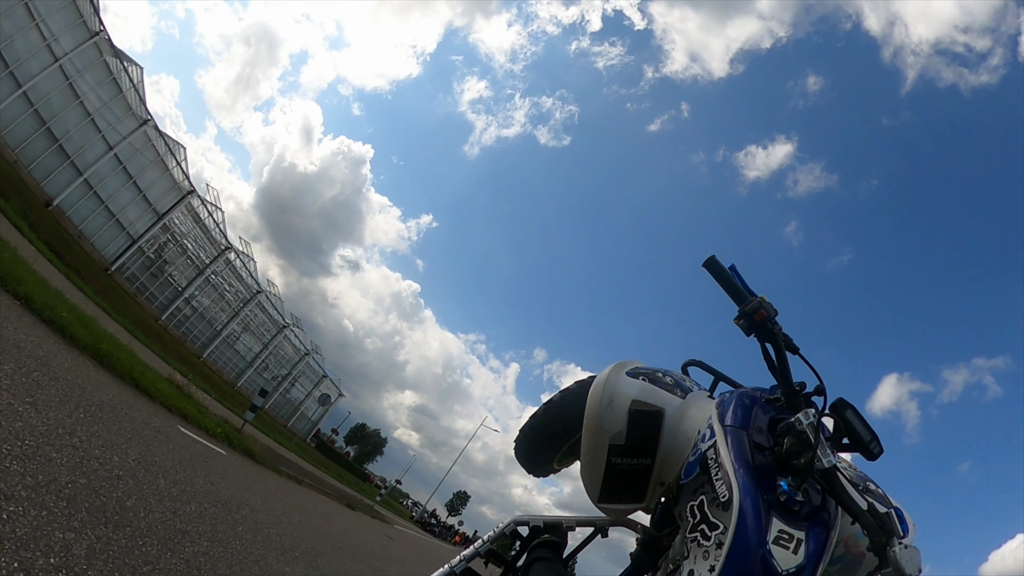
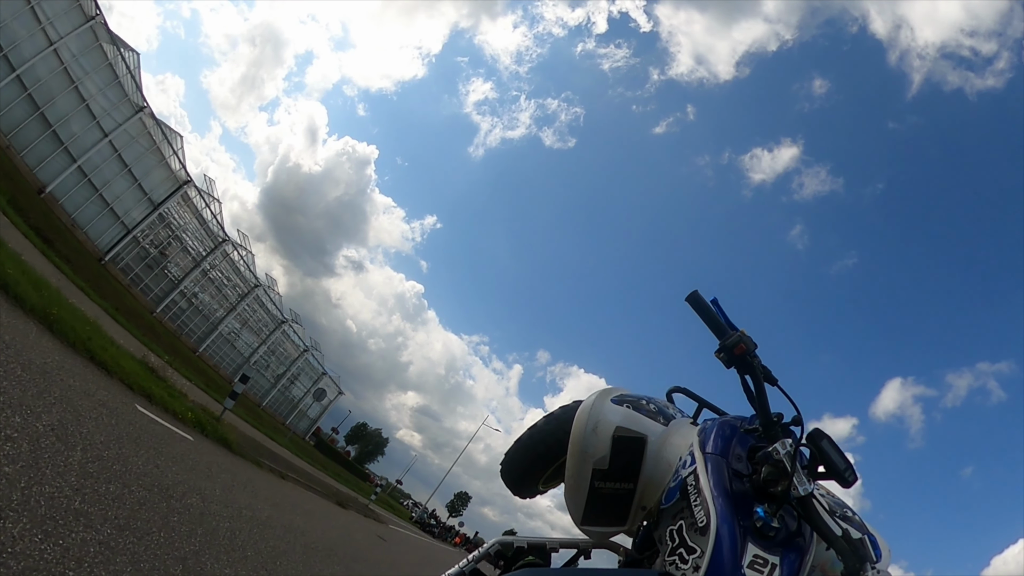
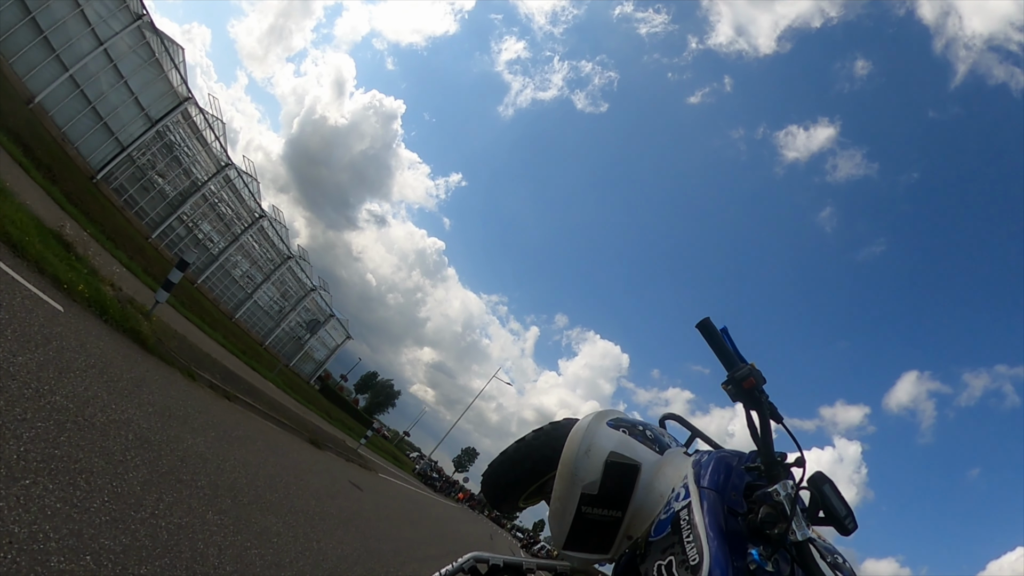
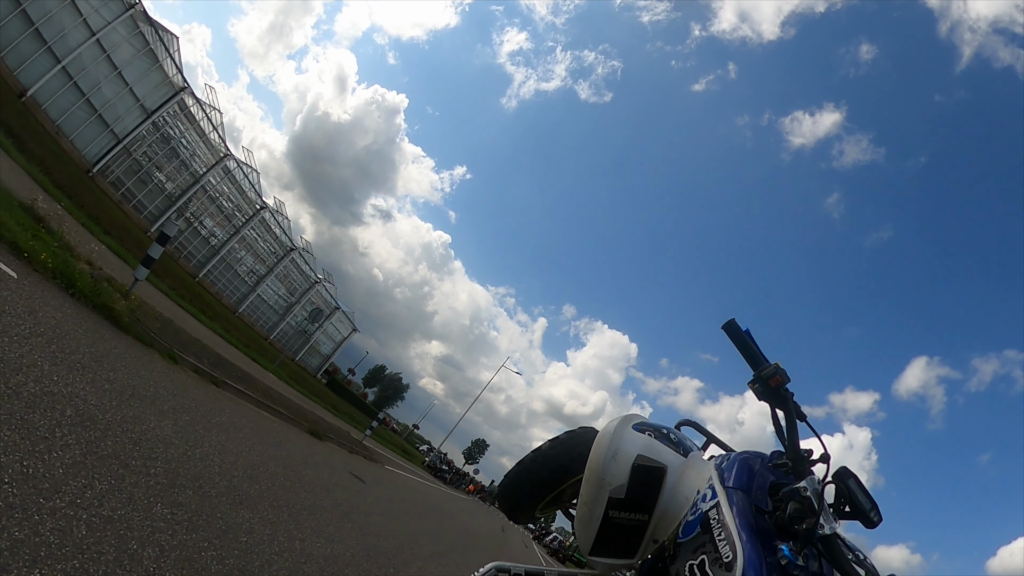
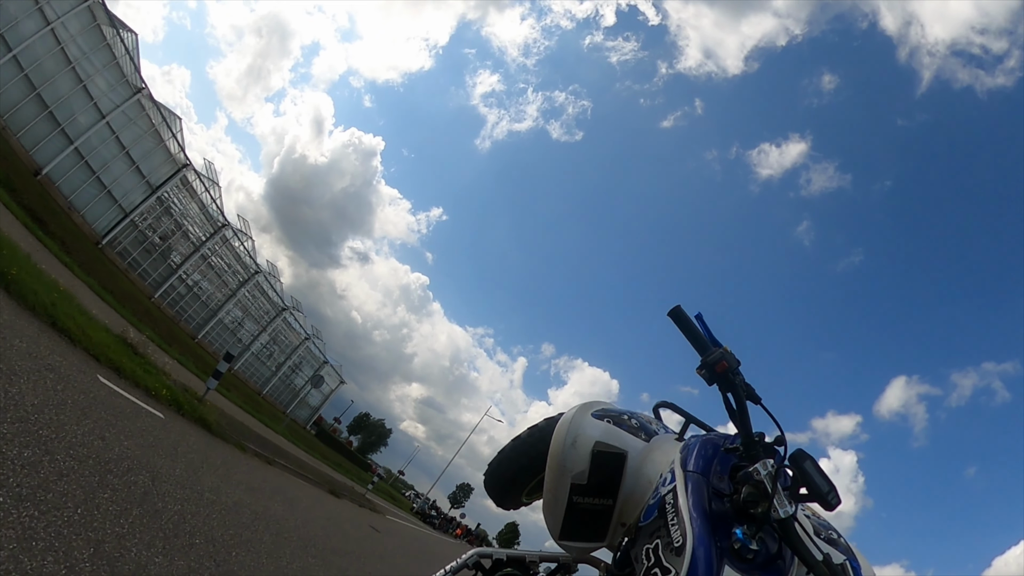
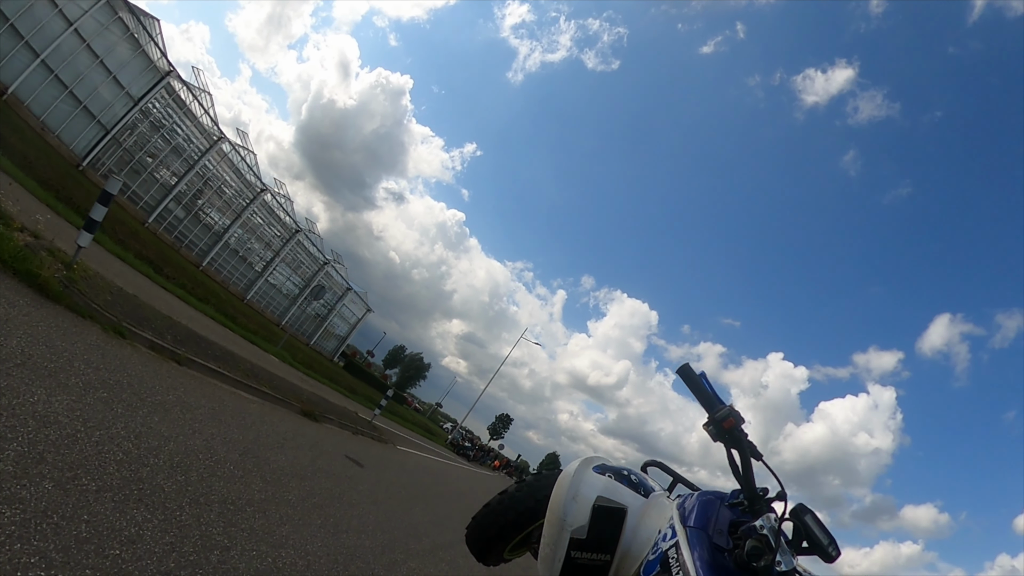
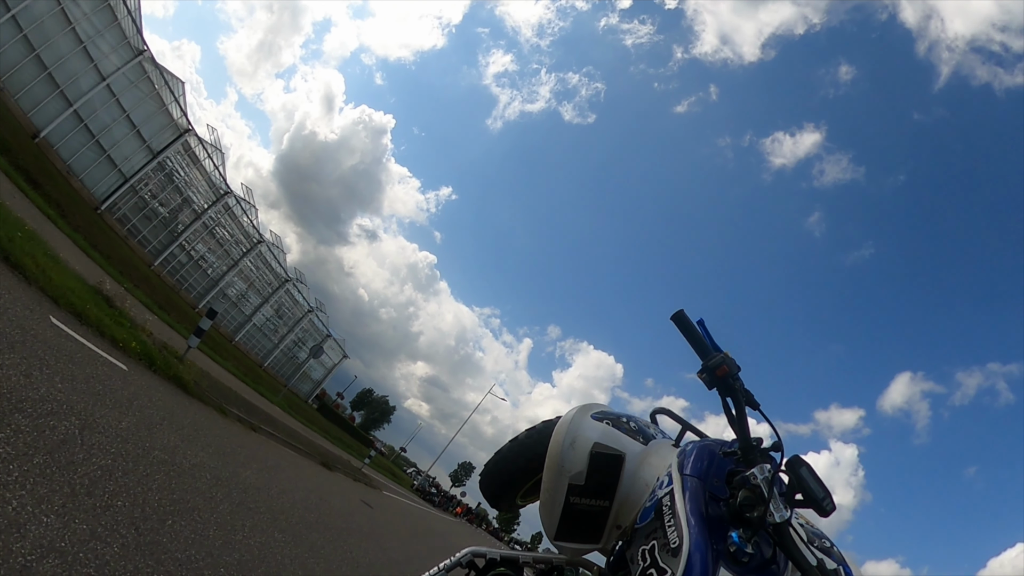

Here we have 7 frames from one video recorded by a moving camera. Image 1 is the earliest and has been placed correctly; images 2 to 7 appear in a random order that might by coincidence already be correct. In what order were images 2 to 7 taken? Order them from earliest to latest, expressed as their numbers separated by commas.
2, 5, 7, 3, 4, 6
